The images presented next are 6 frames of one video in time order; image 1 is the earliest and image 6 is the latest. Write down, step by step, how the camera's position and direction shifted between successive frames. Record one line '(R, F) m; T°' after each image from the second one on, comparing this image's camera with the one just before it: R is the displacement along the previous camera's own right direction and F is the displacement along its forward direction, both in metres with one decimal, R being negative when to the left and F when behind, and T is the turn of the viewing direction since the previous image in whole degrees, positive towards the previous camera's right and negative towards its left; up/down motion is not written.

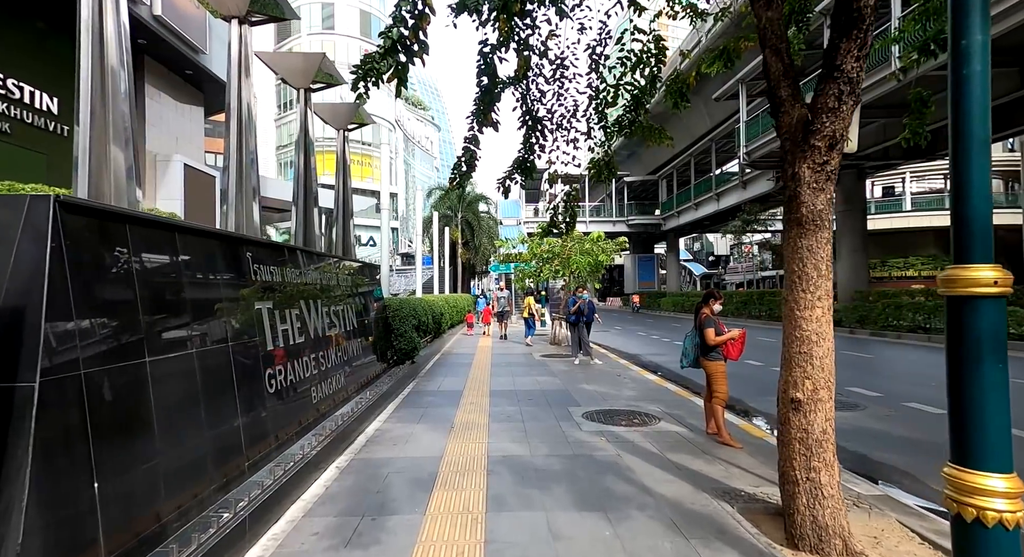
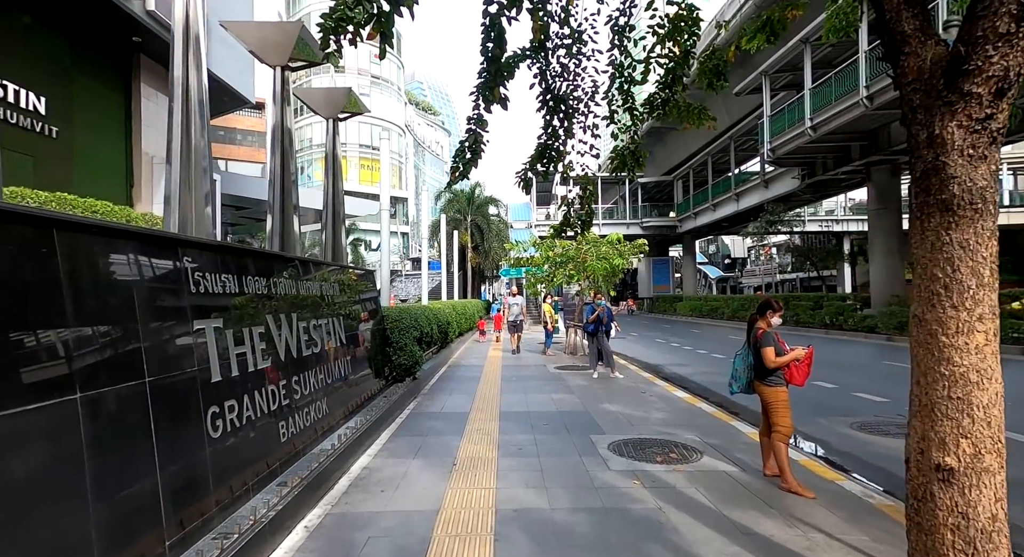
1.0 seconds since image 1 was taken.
(0.0, +0.9) m; -1°
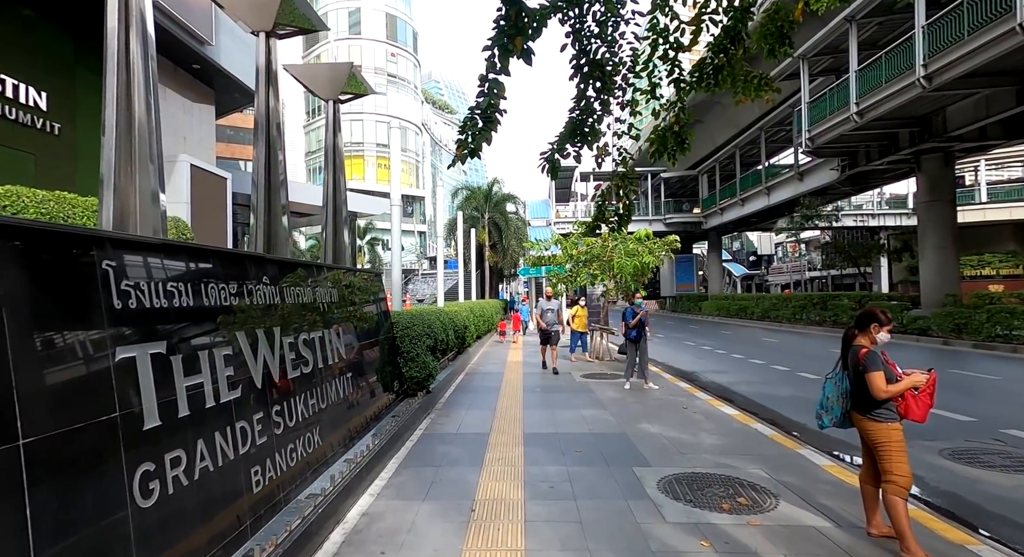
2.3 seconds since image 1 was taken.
(-0.1, +0.9) m; -2°
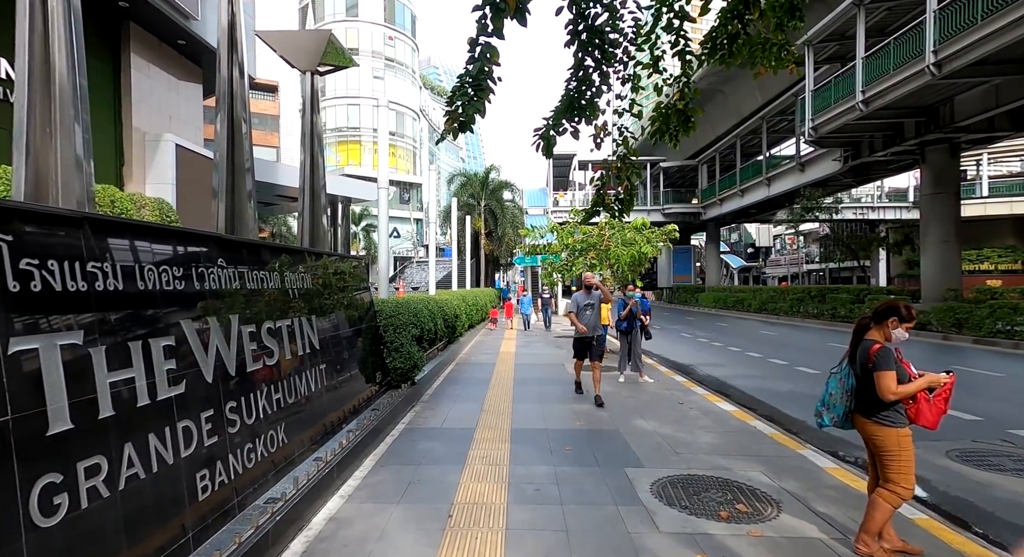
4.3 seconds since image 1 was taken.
(+0.1, +0.4) m; 0°
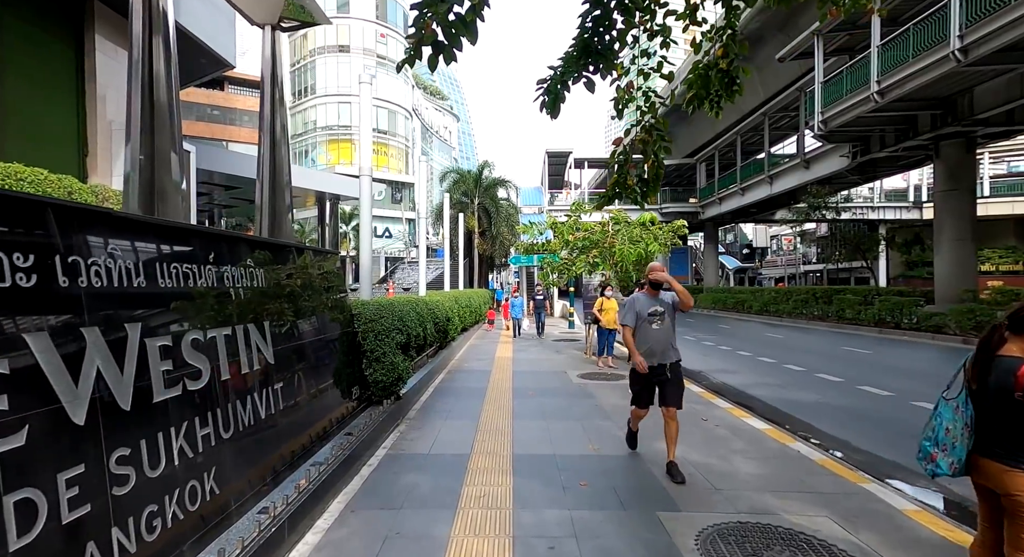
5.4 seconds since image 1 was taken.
(-0.1, +0.9) m; +1°
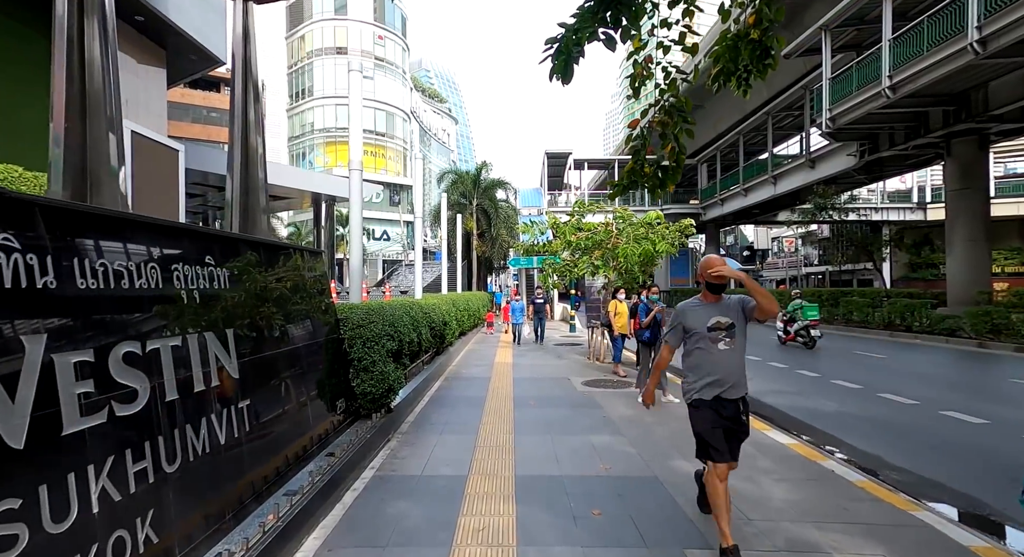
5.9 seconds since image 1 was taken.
(0.0, +0.5) m; 0°
